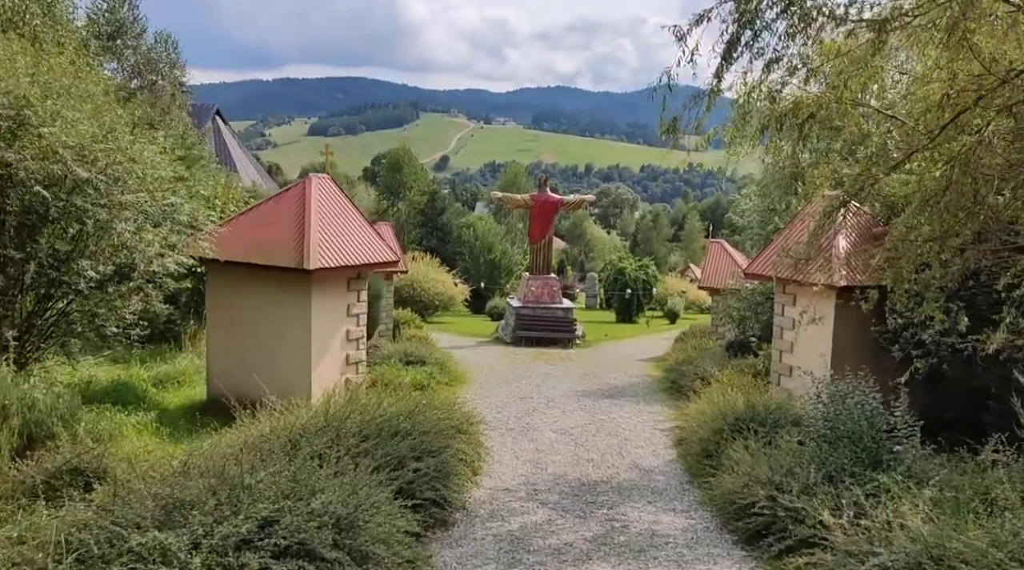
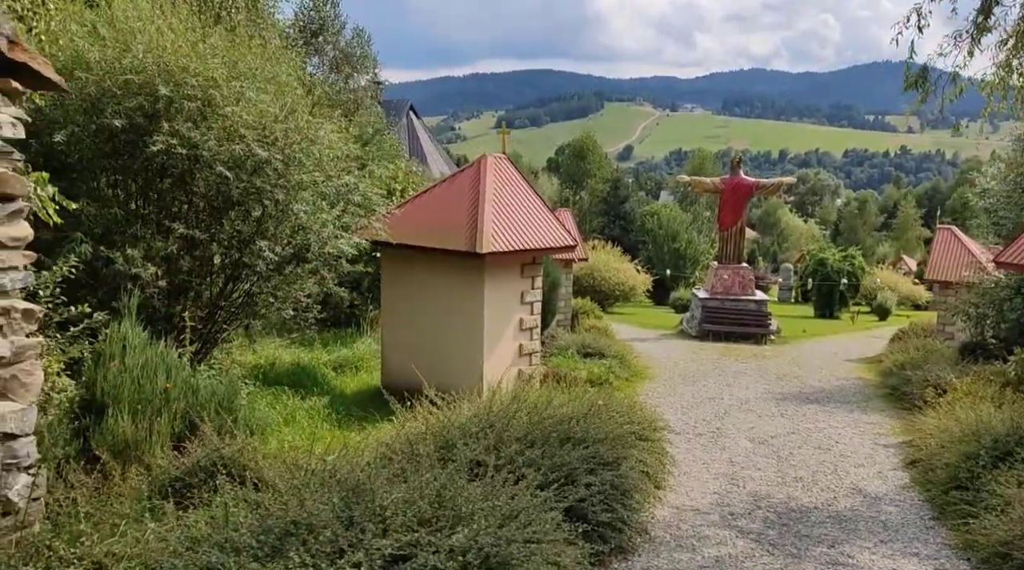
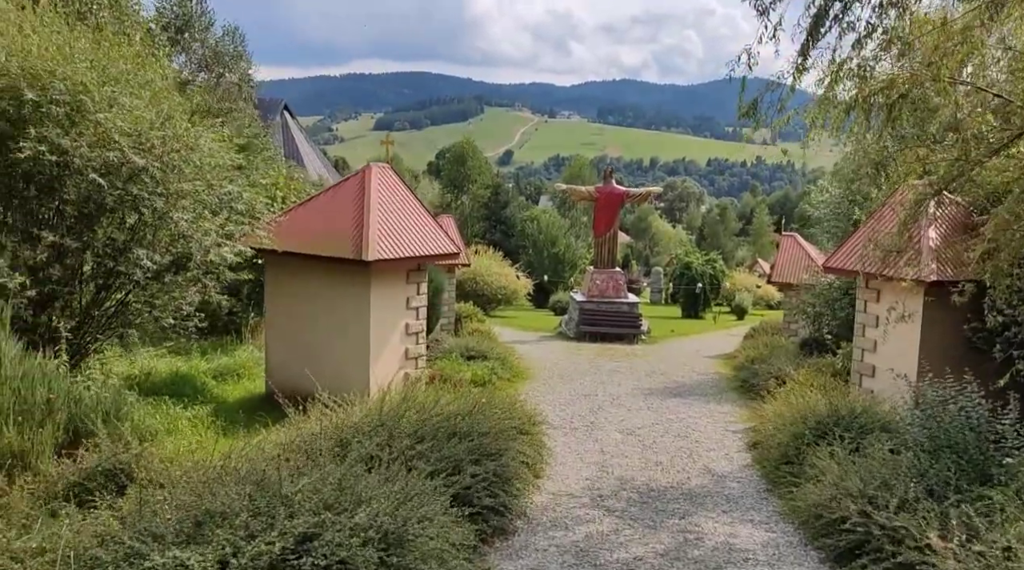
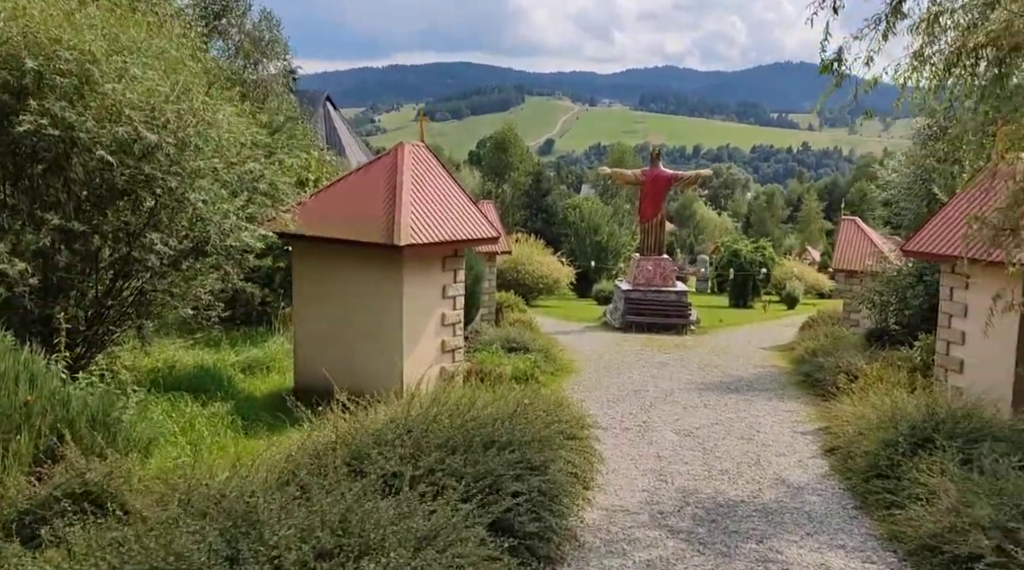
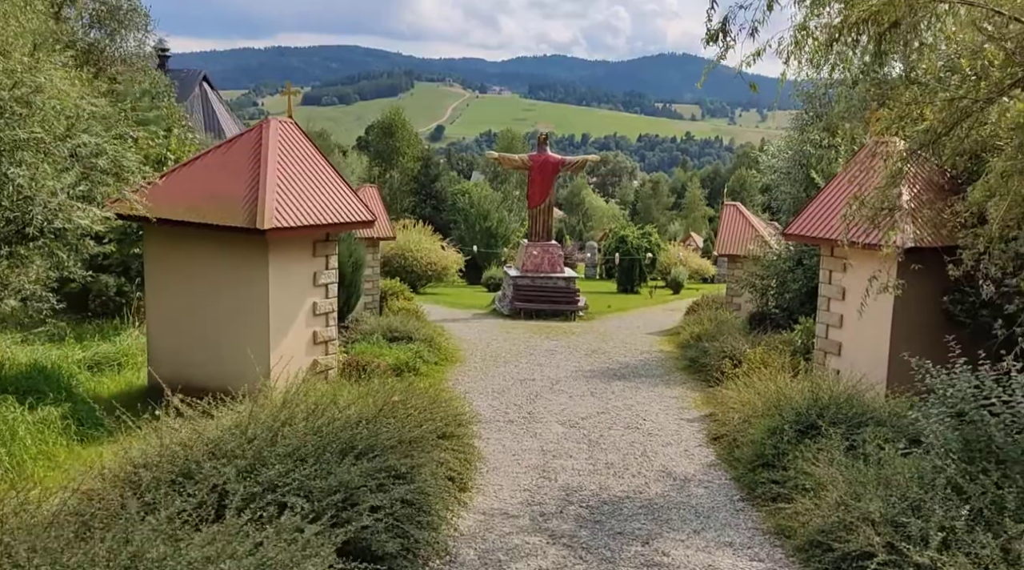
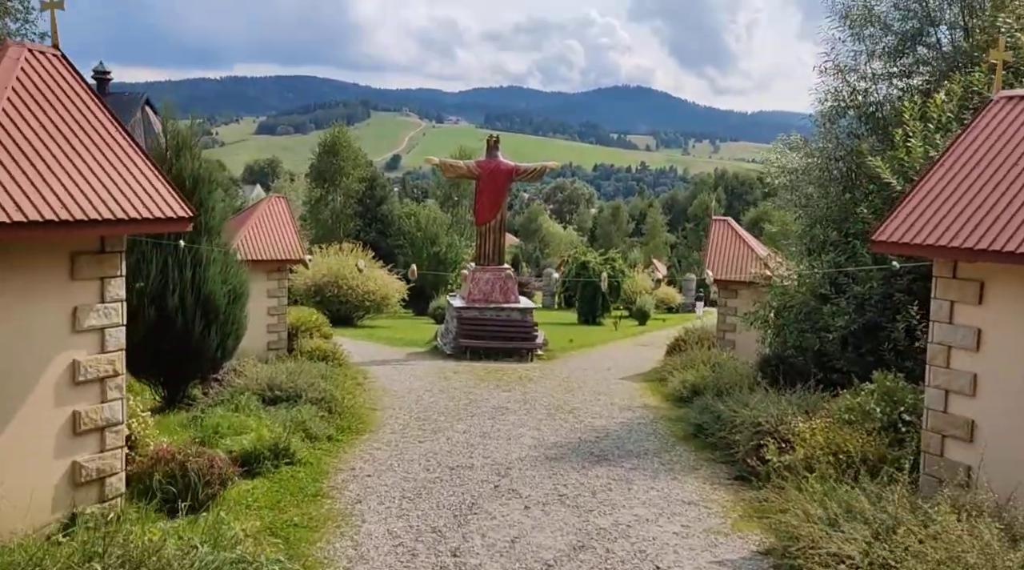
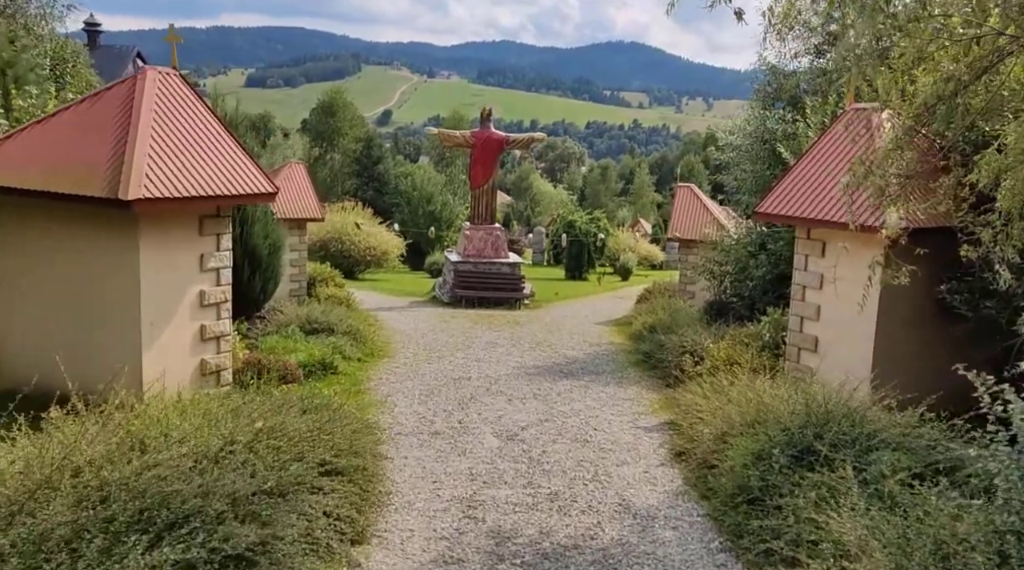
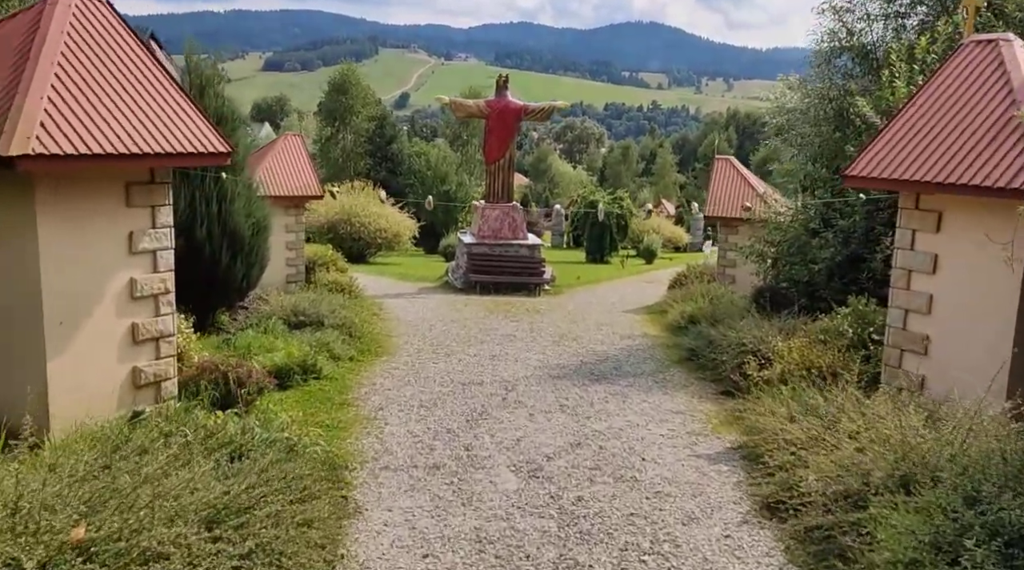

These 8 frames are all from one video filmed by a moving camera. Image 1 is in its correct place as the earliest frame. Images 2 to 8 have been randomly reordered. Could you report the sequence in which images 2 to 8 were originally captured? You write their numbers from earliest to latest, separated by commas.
3, 2, 4, 5, 7, 8, 6
